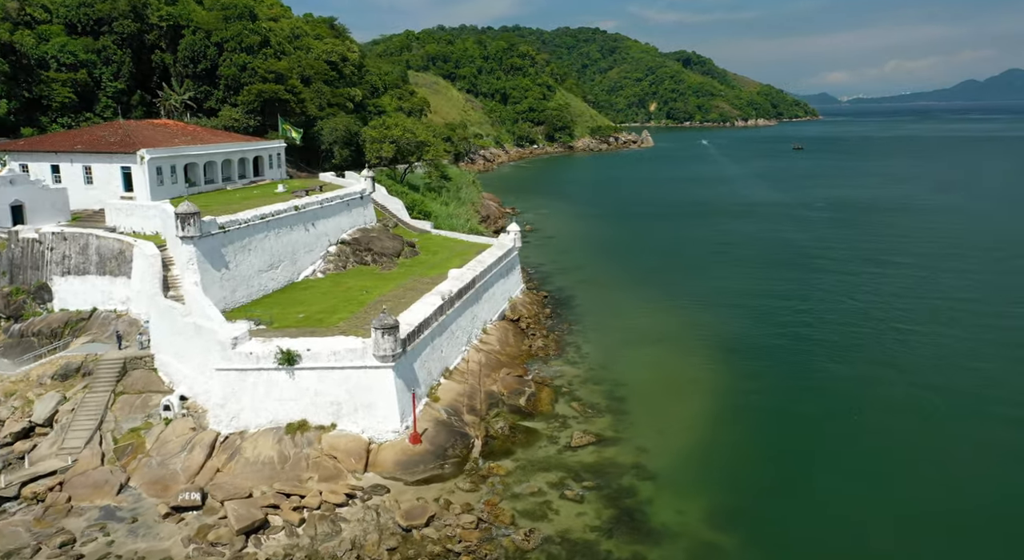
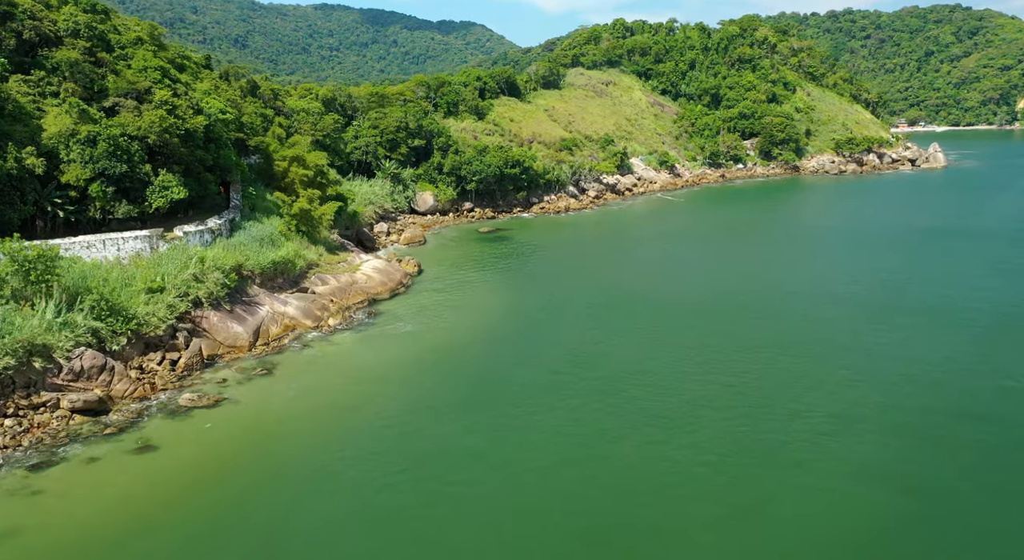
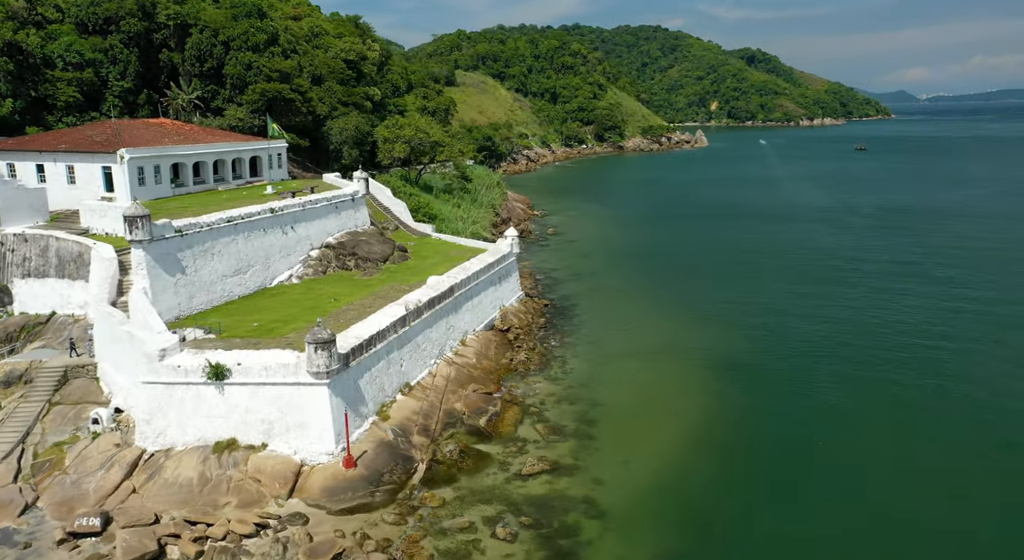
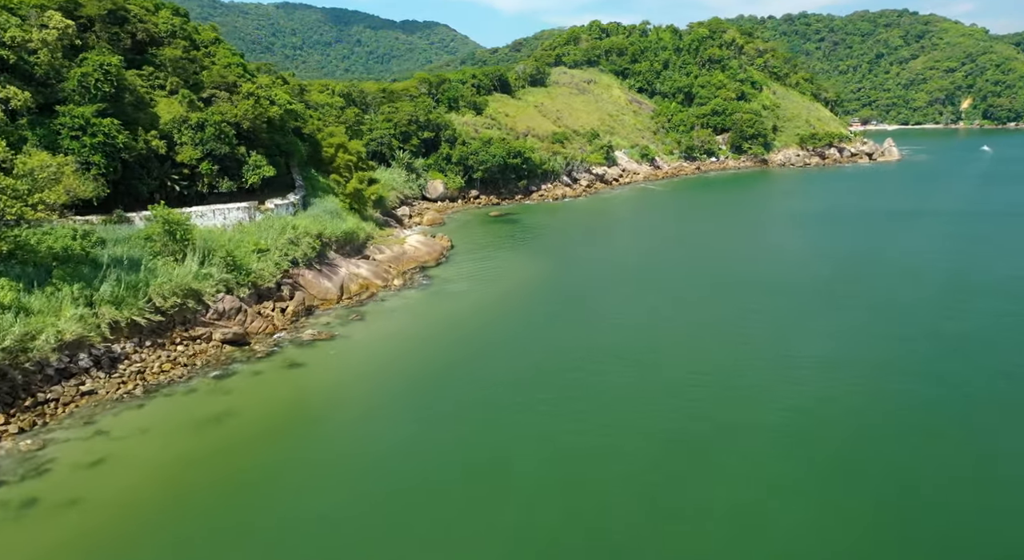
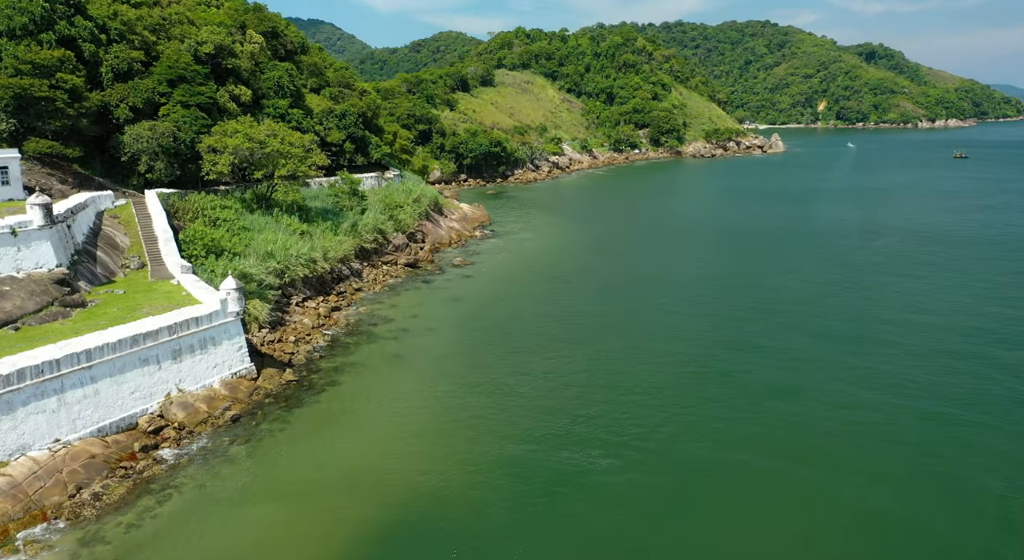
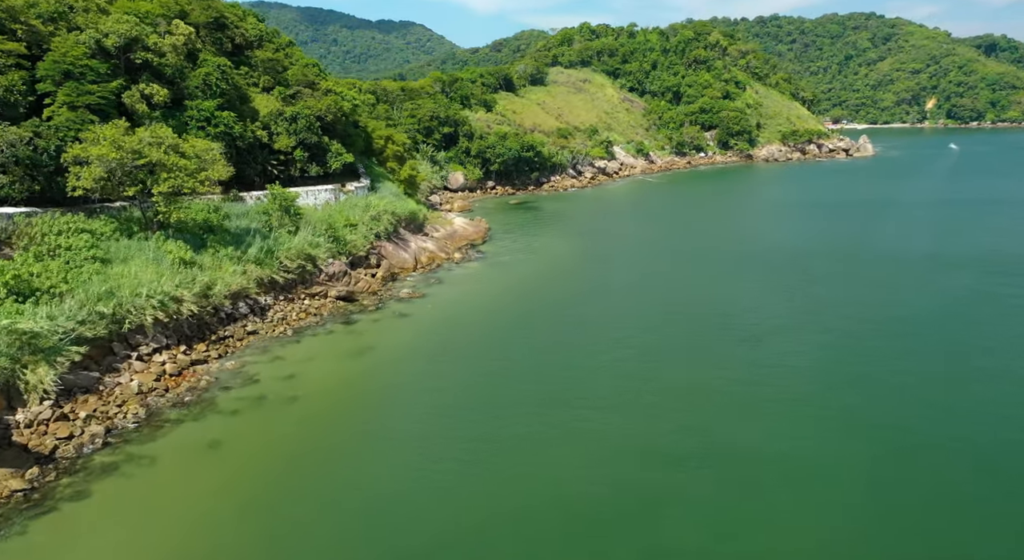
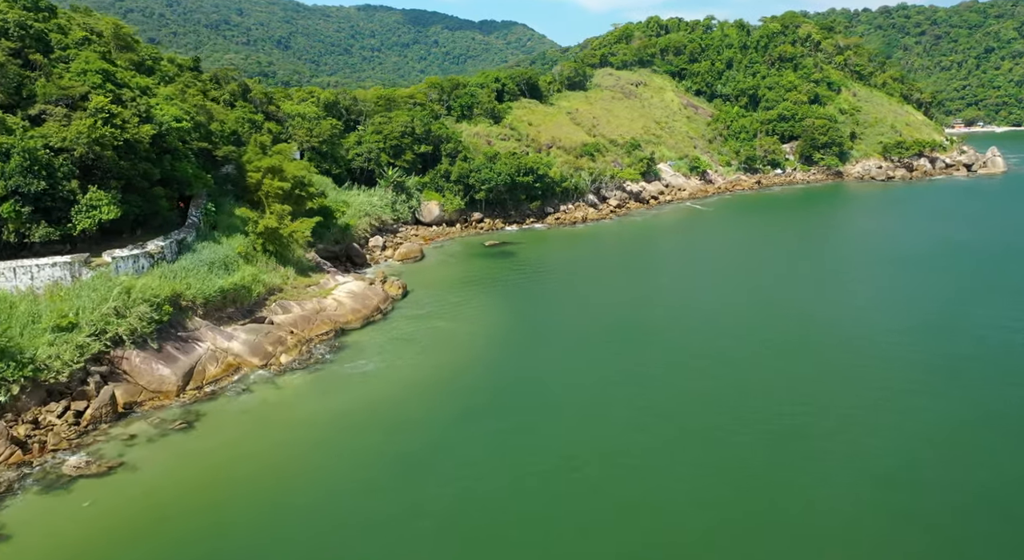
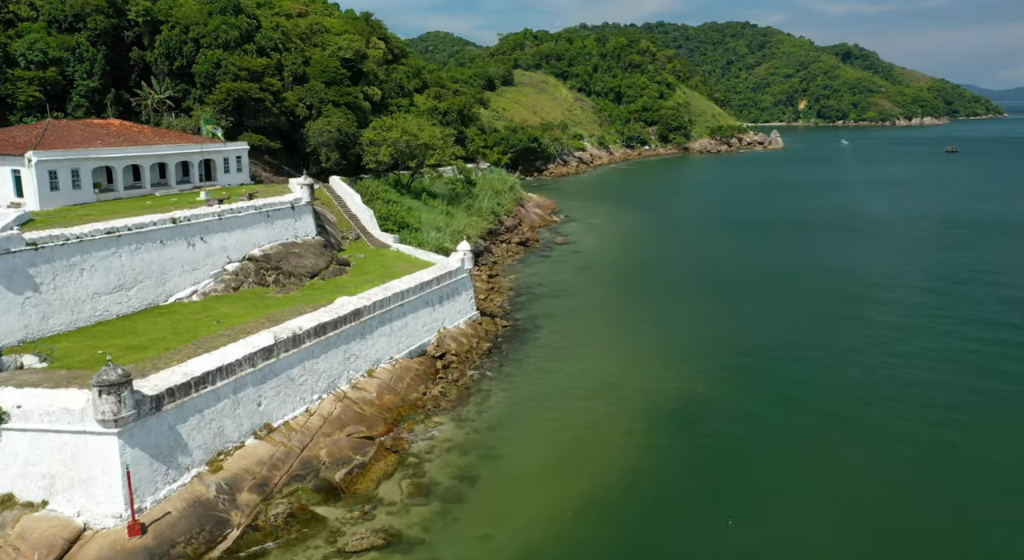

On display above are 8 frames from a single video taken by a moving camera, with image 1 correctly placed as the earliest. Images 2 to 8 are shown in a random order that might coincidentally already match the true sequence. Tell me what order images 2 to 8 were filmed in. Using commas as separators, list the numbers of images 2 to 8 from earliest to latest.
3, 8, 5, 6, 4, 2, 7
